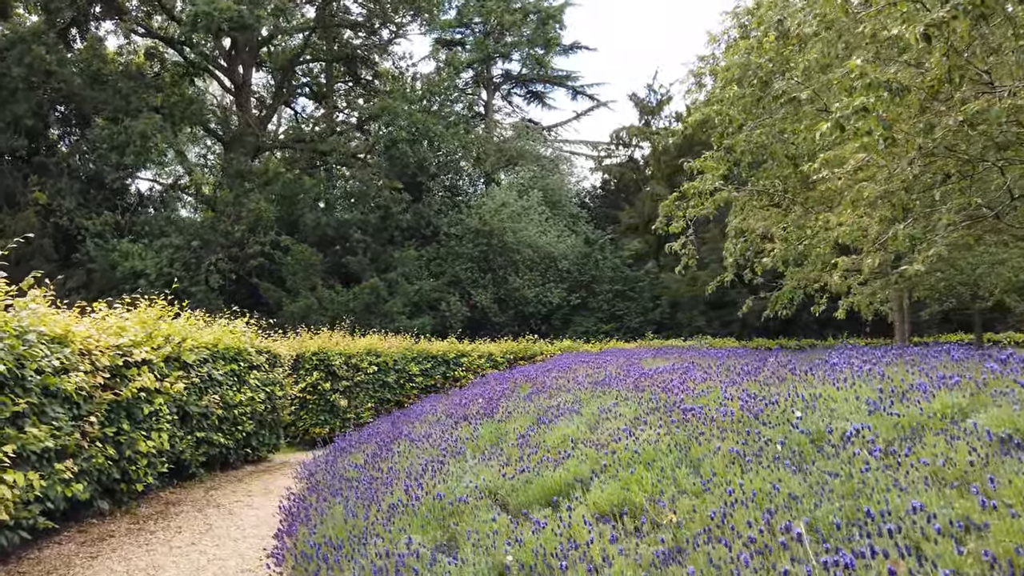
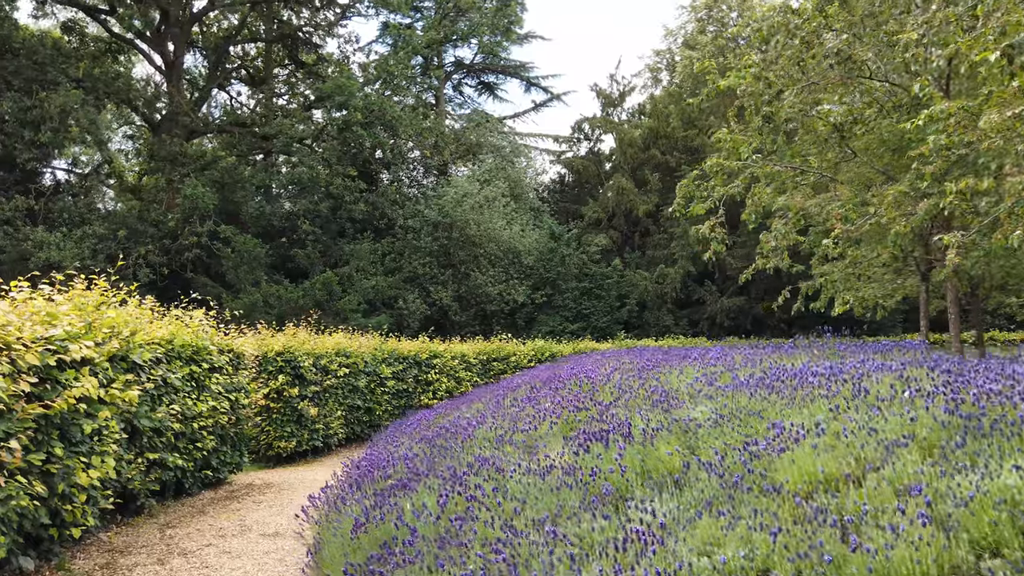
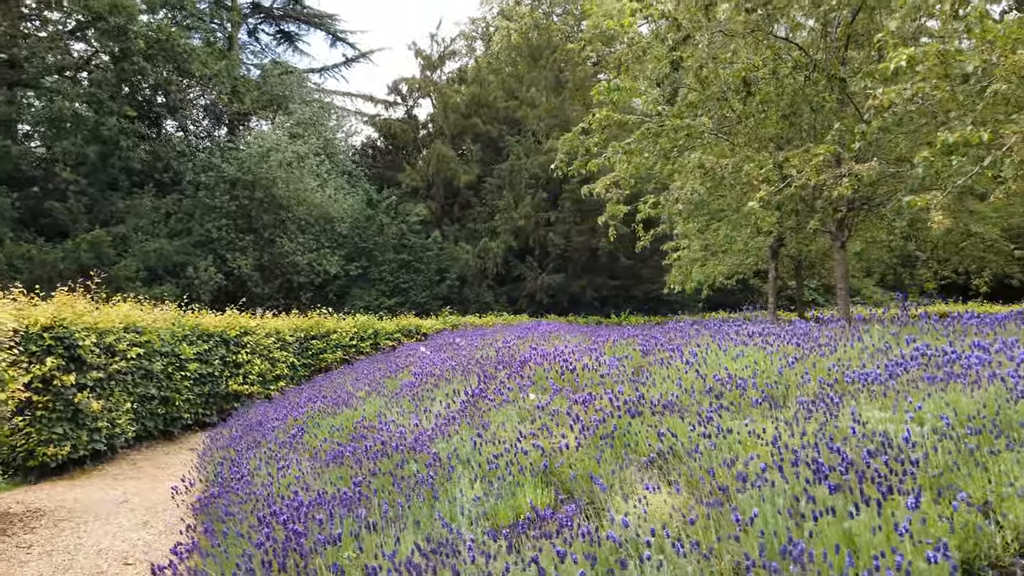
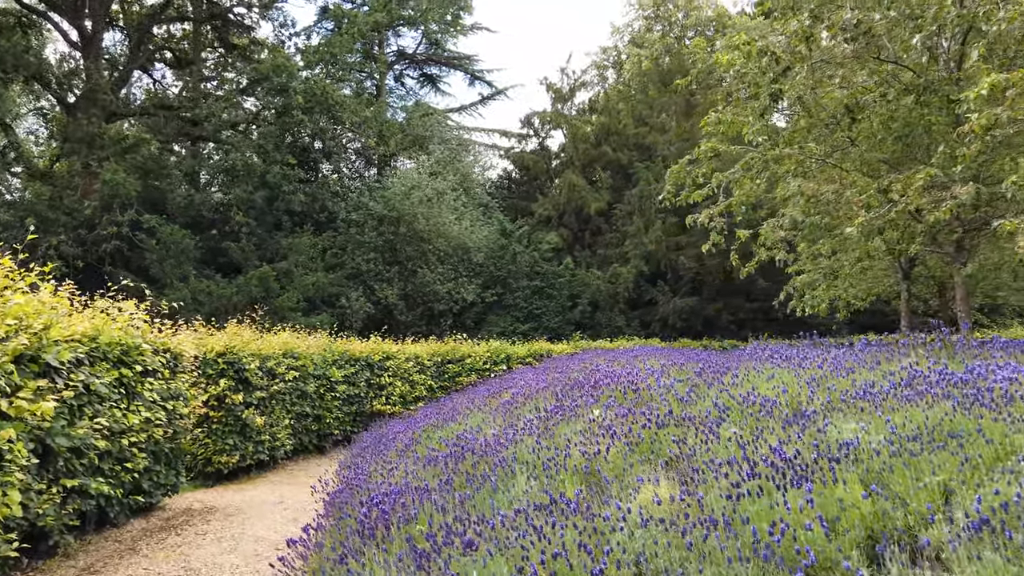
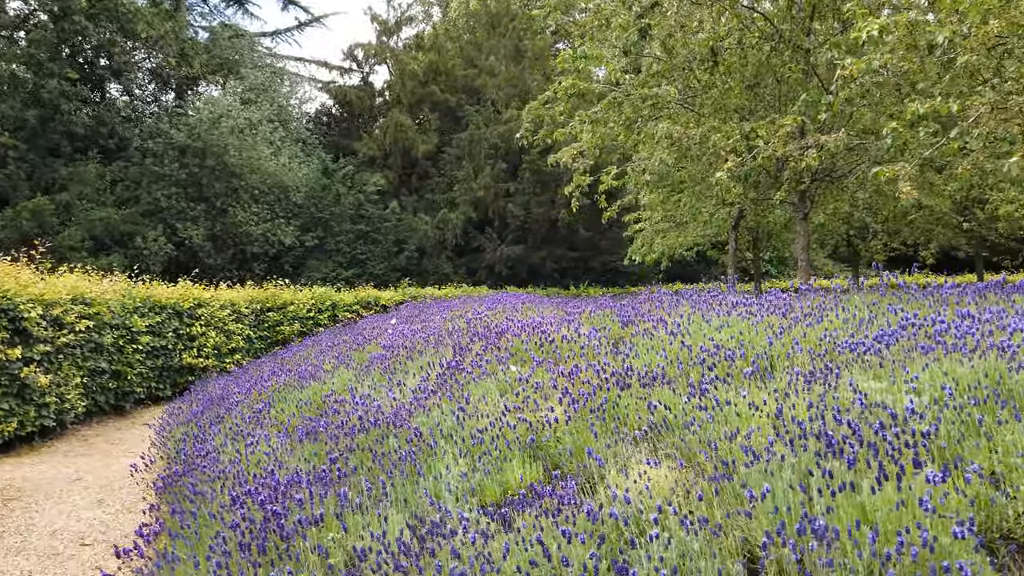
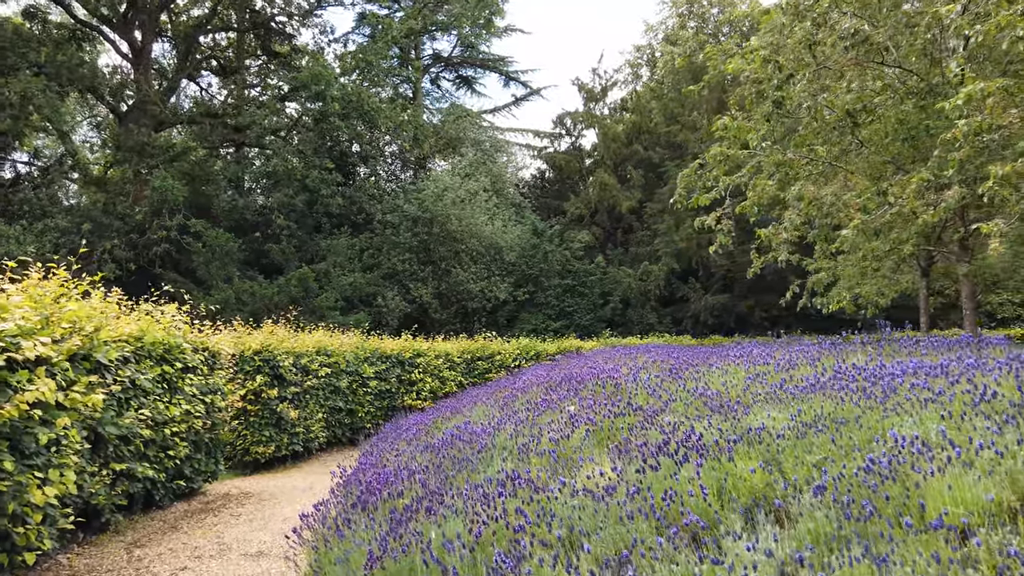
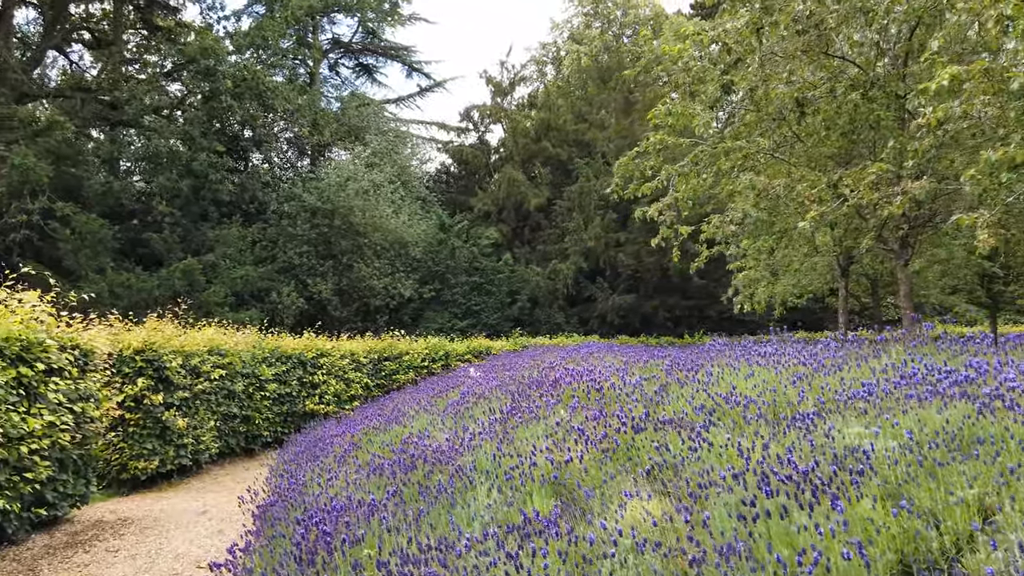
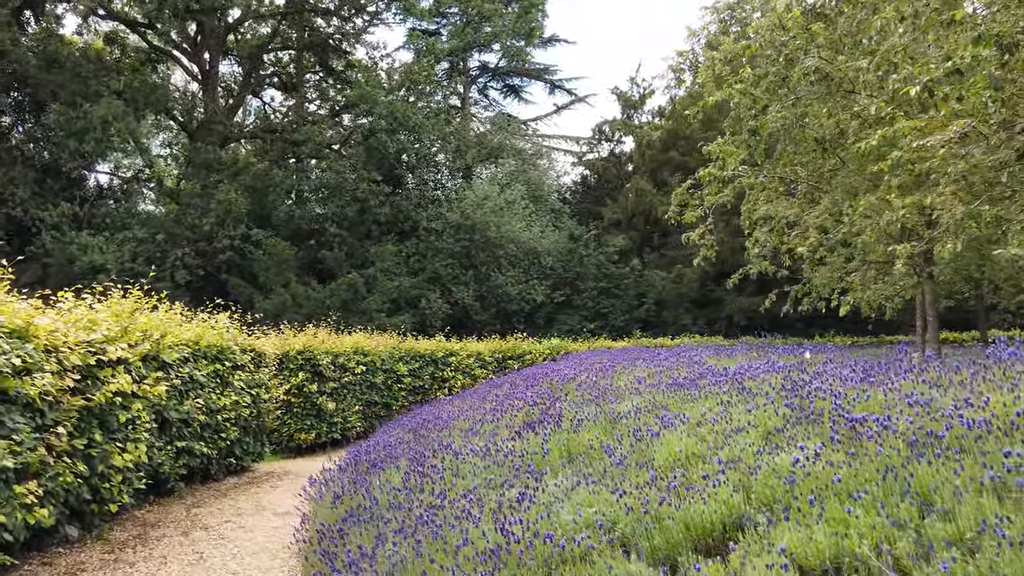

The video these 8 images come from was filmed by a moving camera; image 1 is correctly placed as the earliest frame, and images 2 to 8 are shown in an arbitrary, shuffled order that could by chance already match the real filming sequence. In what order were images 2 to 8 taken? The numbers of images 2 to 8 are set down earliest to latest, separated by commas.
8, 2, 6, 4, 7, 3, 5
